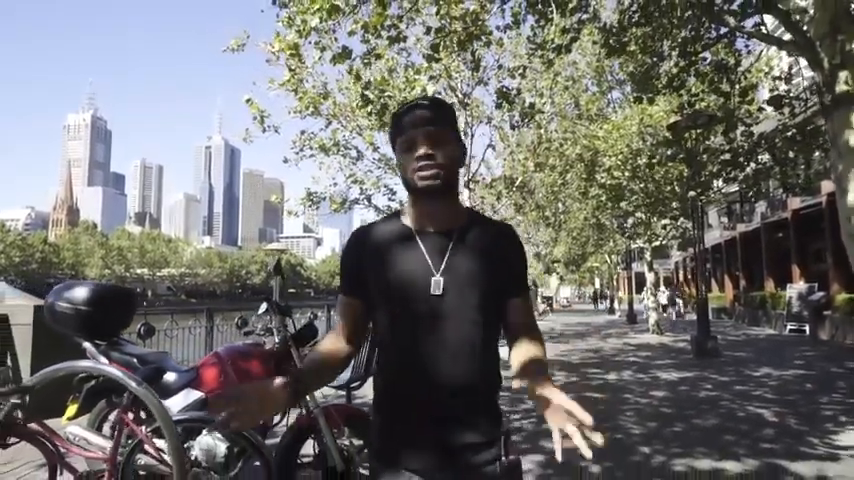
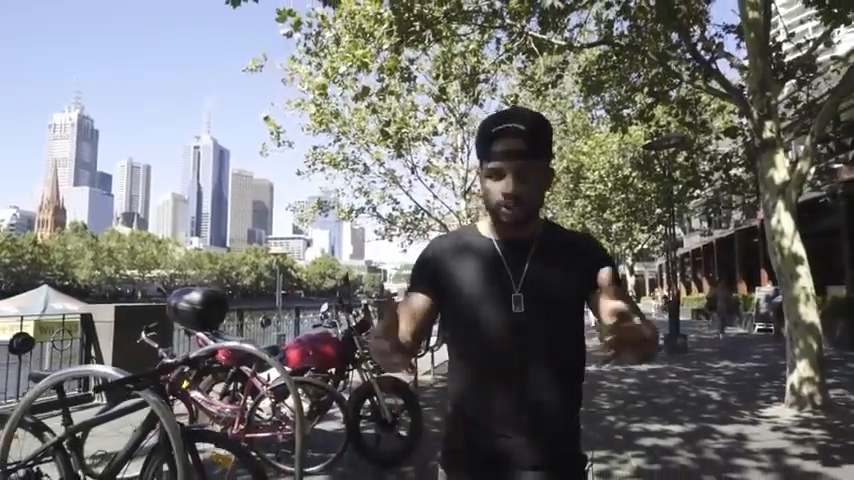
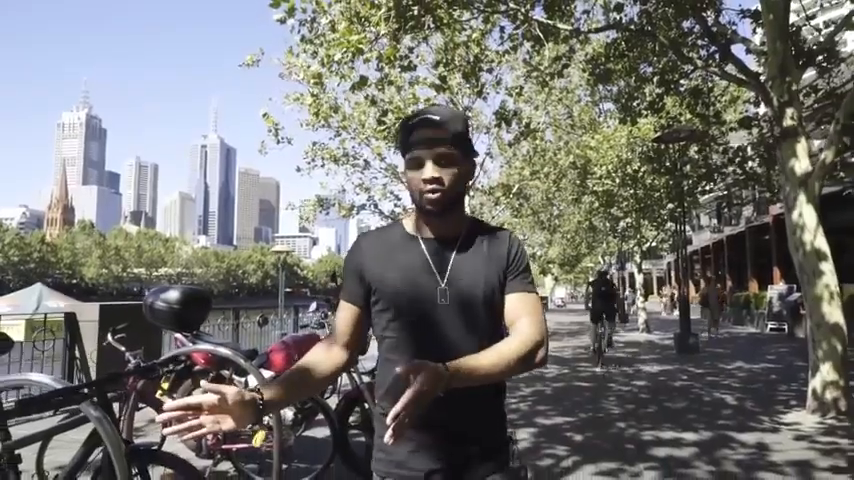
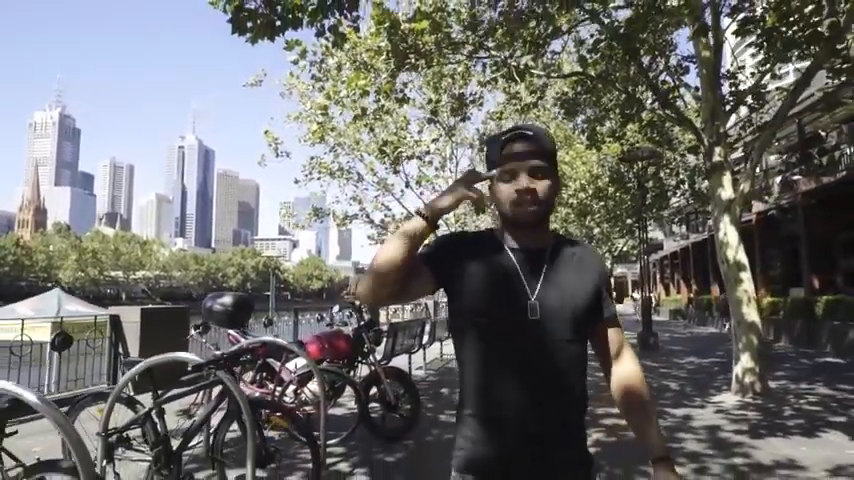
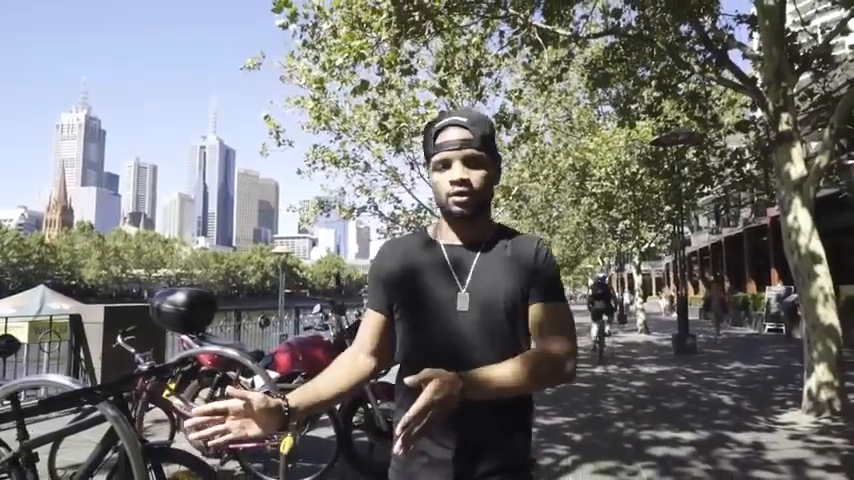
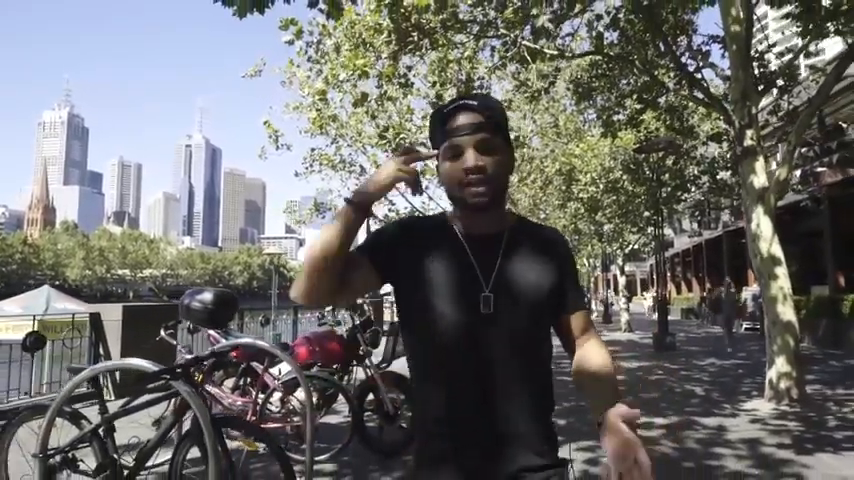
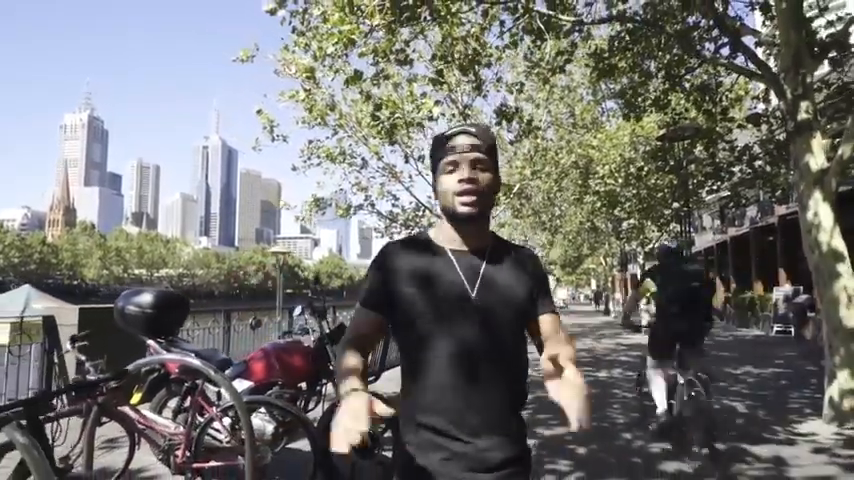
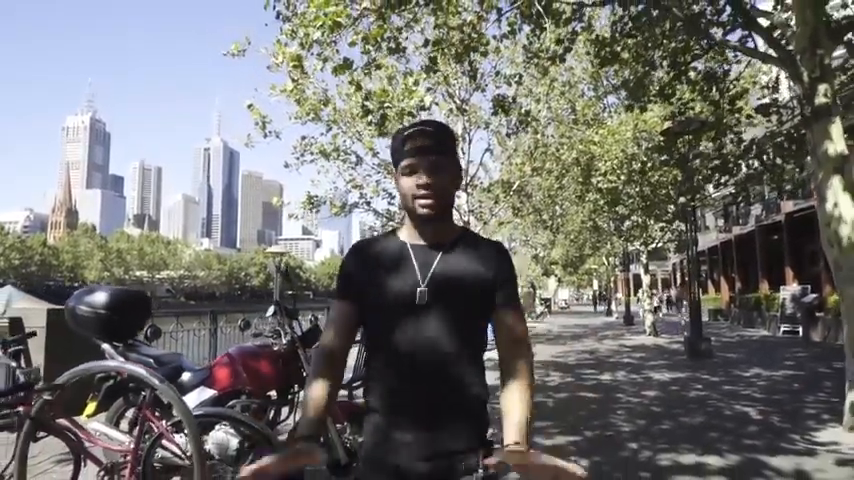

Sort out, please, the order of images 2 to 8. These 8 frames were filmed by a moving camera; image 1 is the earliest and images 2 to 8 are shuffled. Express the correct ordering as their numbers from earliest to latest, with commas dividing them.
8, 7, 3, 5, 2, 6, 4
